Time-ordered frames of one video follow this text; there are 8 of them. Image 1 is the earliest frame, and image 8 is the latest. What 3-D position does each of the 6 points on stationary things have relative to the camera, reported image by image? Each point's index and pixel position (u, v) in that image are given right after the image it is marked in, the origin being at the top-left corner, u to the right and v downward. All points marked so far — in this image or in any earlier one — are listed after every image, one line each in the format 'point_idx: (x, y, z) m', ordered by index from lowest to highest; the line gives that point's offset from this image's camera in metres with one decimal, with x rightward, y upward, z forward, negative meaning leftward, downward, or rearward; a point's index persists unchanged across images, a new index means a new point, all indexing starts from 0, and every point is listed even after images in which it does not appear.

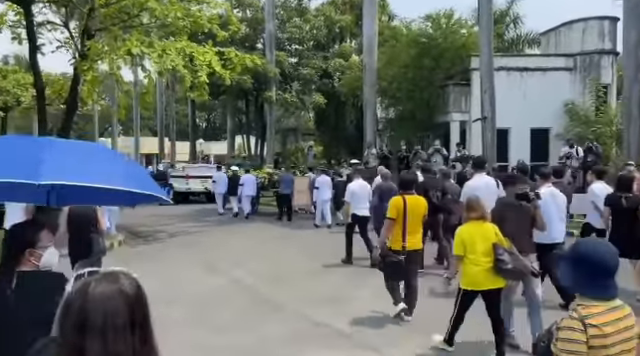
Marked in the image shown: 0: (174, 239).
0: (-4.3, -1.8, +18.9) m
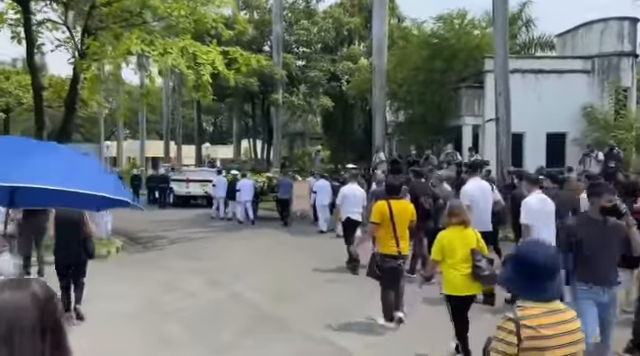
0: (-4.1, -1.9, +18.2) m
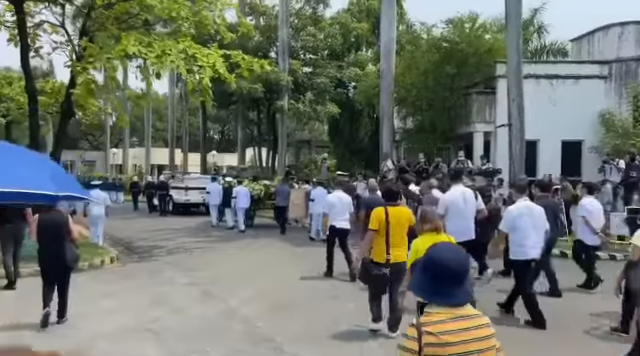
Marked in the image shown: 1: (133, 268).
0: (-4.0, -2.1, +17.4) m
1: (-4.4, -2.1, +15.5) m
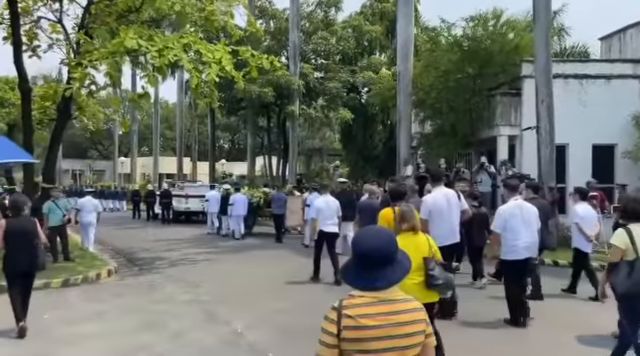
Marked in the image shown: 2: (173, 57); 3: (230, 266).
0: (-3.6, -2.2, +16.2) m
1: (-4.1, -2.3, +14.2) m
2: (-3.5, +2.9, +15.5) m
3: (-2.3, -2.2, +16.5) m
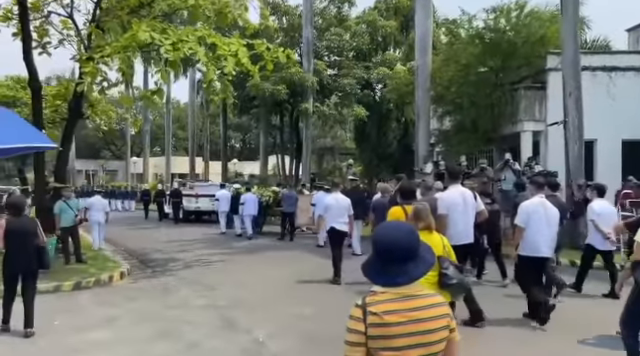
0: (-3.2, -2.2, +15.7) m
1: (-3.7, -2.2, +13.7) m
2: (-3.1, +2.9, +15.0) m
3: (-1.8, -2.2, +15.9) m
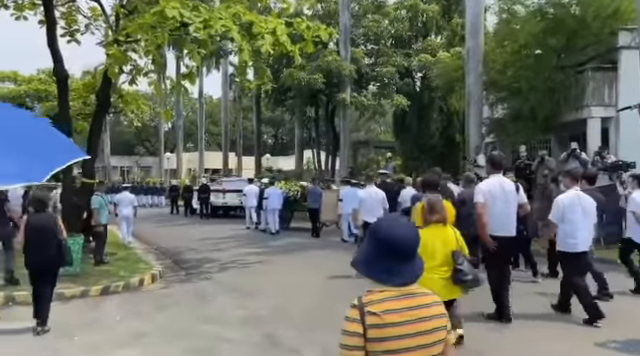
0: (-2.1, -2.1, +14.3) m
1: (-2.7, -2.1, +12.4) m
2: (-2.1, +3.0, +13.6) m
3: (-0.7, -2.0, +14.5) m
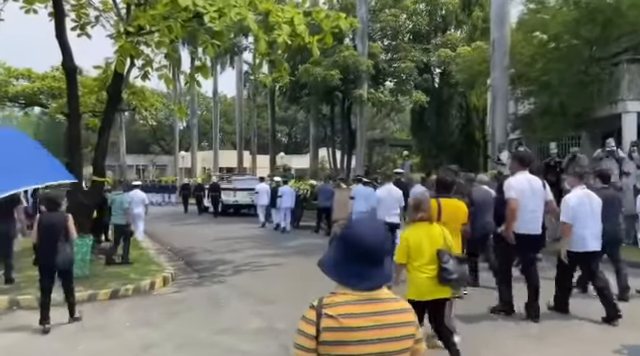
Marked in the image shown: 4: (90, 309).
0: (-1.7, -2.0, +13.6) m
1: (-2.3, -2.1, +11.7) m
2: (-1.7, +3.1, +12.8) m
3: (-0.3, -2.0, +13.8) m
4: (-3.7, -2.2, +10.7) m
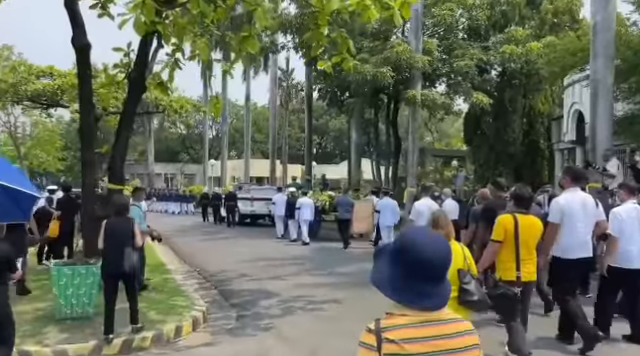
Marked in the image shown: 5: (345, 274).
0: (-0.4, -2.2, +10.3) m
1: (-1.2, -2.2, +8.4) m
2: (-0.4, +2.9, +9.6) m
3: (+0.9, -2.2, +10.4) m
4: (-2.6, -2.2, +7.5) m
5: (+0.6, -2.2, +15.3) m
